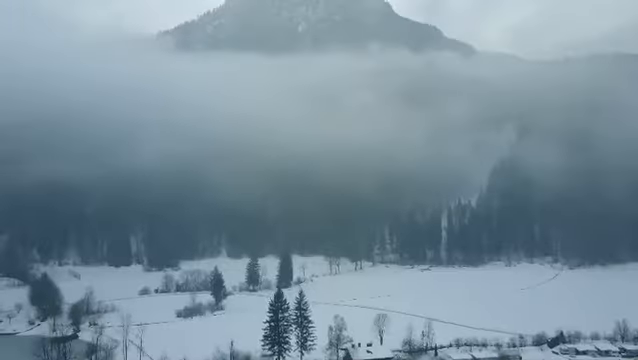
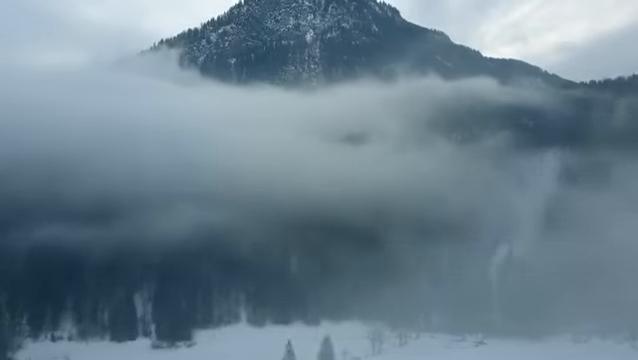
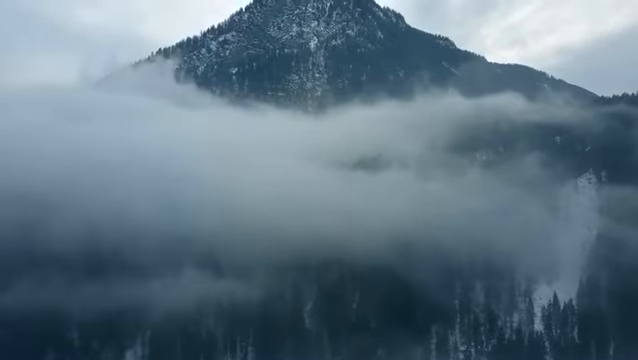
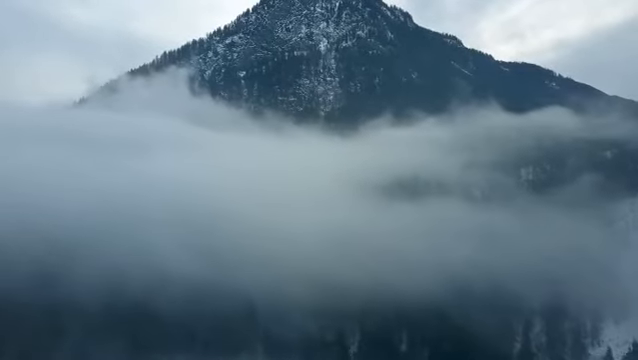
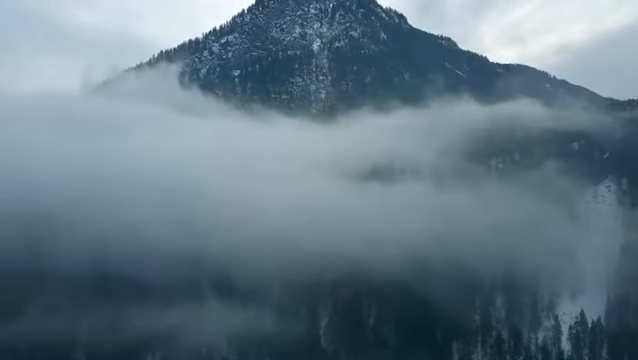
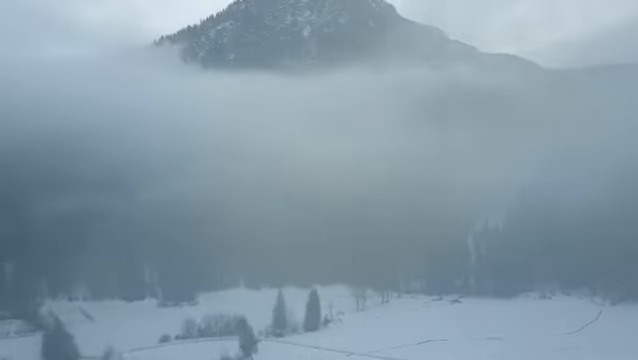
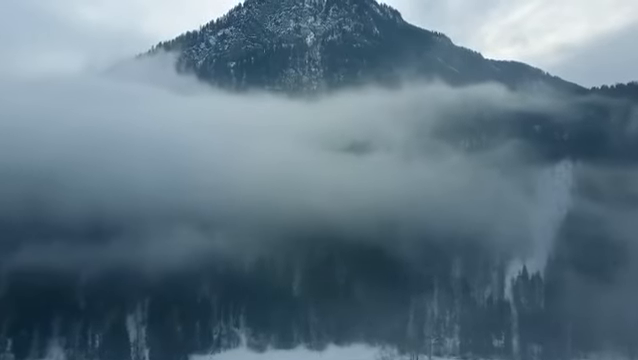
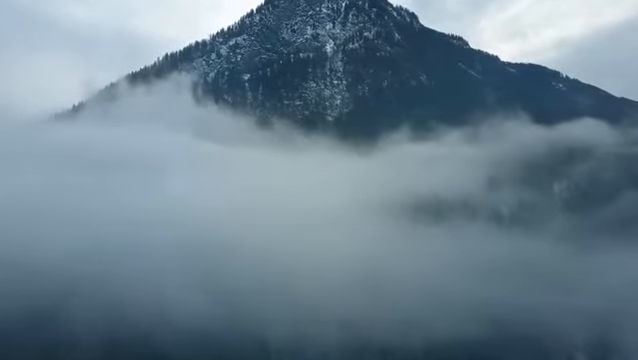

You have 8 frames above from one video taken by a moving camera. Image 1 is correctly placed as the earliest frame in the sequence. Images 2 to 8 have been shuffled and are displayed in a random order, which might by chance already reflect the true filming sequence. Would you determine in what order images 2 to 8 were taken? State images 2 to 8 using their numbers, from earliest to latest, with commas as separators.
6, 2, 7, 3, 5, 4, 8
